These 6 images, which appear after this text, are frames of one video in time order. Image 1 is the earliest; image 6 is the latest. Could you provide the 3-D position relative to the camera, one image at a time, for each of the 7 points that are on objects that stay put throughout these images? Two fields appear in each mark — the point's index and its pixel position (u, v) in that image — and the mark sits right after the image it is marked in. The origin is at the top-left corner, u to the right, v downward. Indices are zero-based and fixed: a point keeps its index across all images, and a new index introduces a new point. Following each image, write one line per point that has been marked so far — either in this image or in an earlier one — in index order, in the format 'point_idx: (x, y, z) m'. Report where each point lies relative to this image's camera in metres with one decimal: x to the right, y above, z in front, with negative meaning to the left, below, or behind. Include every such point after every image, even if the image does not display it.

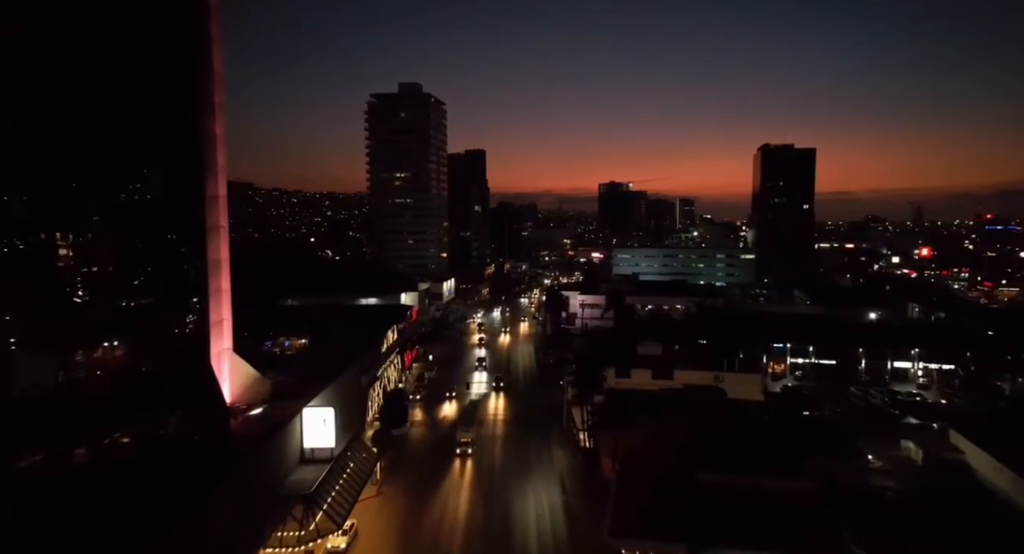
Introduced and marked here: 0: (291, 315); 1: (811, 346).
0: (-7.5, -1.3, +19.6) m
1: (+9.3, -2.2, +18.3) m
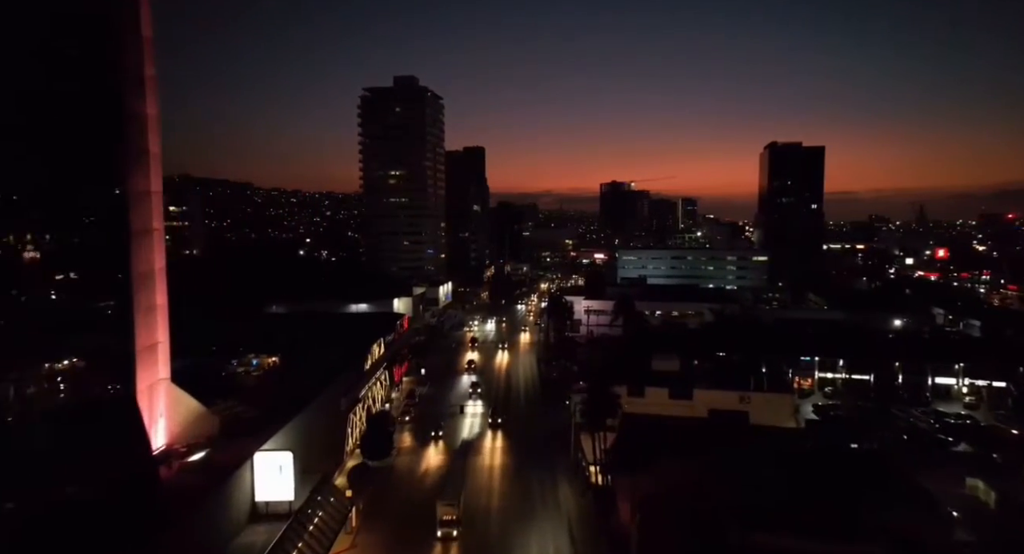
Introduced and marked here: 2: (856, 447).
0: (-7.4, -1.5, +18.0) m
1: (+9.3, -2.4, +16.6) m
2: (+6.2, -3.1, +10.7) m
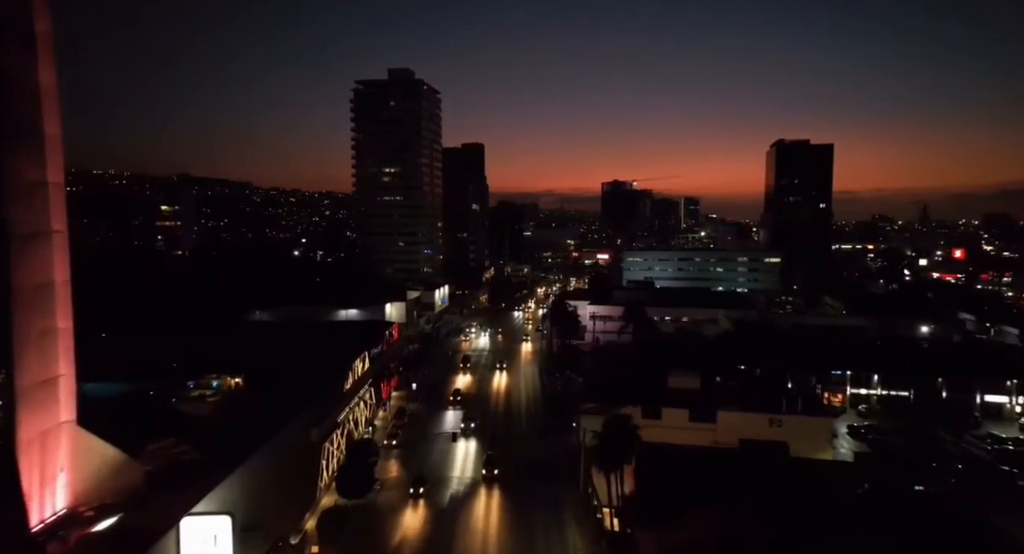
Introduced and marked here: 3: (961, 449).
0: (-7.4, -1.6, +16.3) m
1: (+9.3, -2.5, +15.0) m
2: (+6.2, -3.3, +9.1) m
3: (+9.4, -3.6, +12.3) m
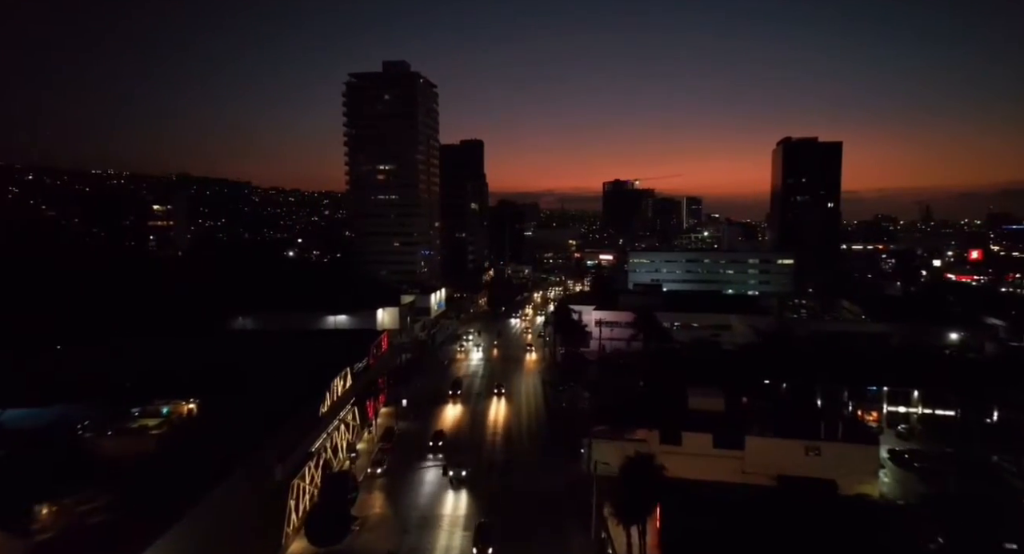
0: (-7.4, -1.8, +14.9) m
1: (+9.3, -2.6, +13.5) m
2: (+6.2, -3.4, +7.6) m
3: (+9.4, -3.7, +10.8) m
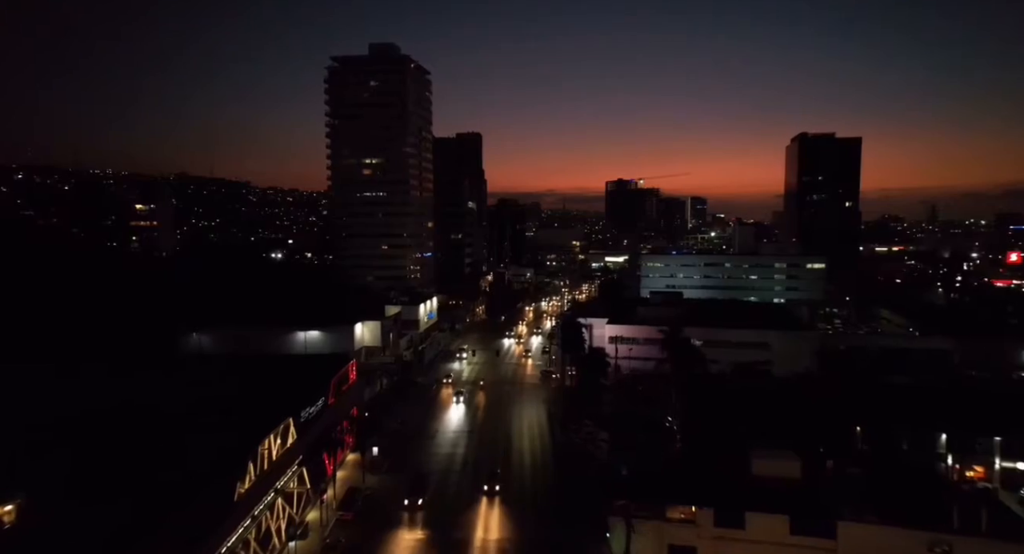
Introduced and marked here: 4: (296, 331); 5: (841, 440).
0: (-7.4, -2.1, +11.8) m
1: (+9.3, -2.9, +10.3) m
2: (+6.2, -3.7, +4.5) m
3: (+9.4, -4.0, +7.6) m
4: (-6.8, -1.7, +18.5) m
5: (+5.9, -2.8, +10.5) m
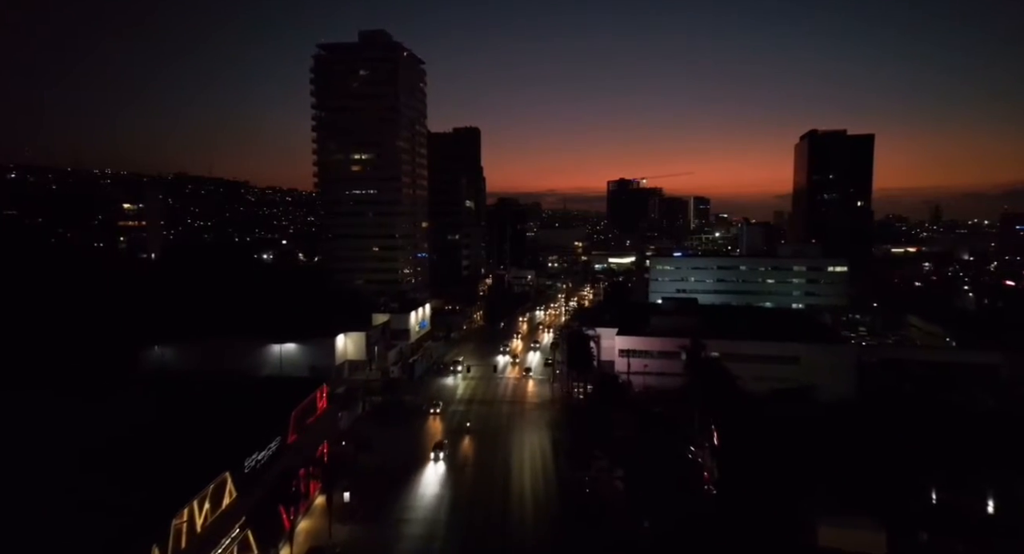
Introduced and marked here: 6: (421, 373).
0: (-7.5, -2.2, +9.8) m
1: (+9.2, -3.1, +8.4) m
2: (+6.2, -3.9, +2.5) m
3: (+9.3, -4.2, +5.7) m
4: (-6.8, -1.9, +16.6) m
5: (+5.9, -2.9, +8.5) m
6: (-2.9, -2.9, +18.7) m
